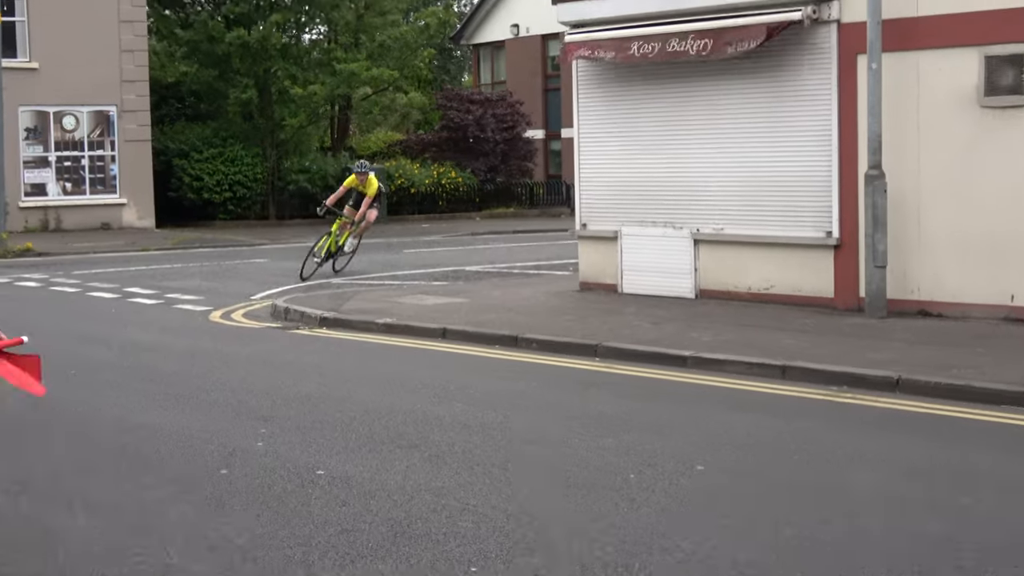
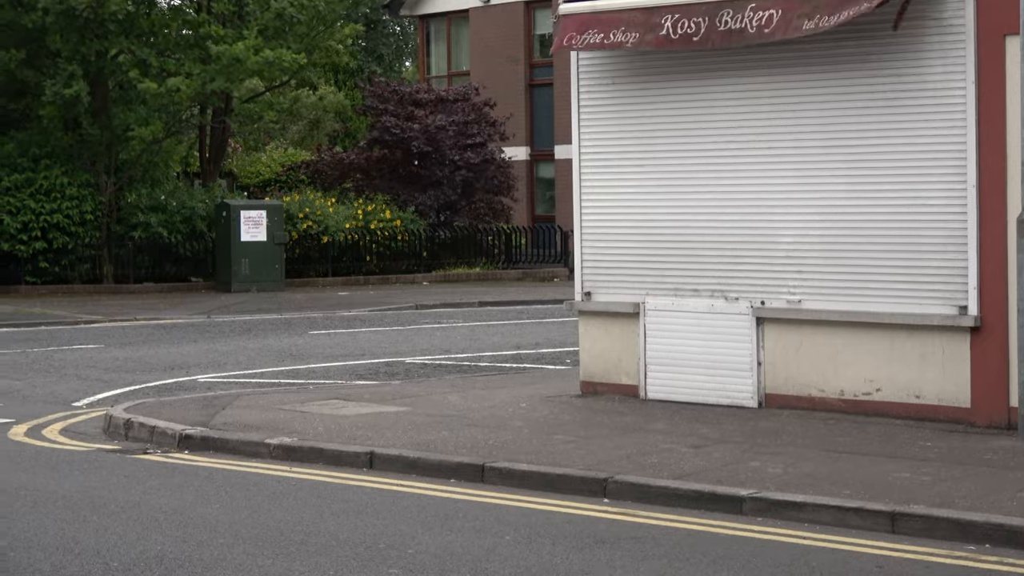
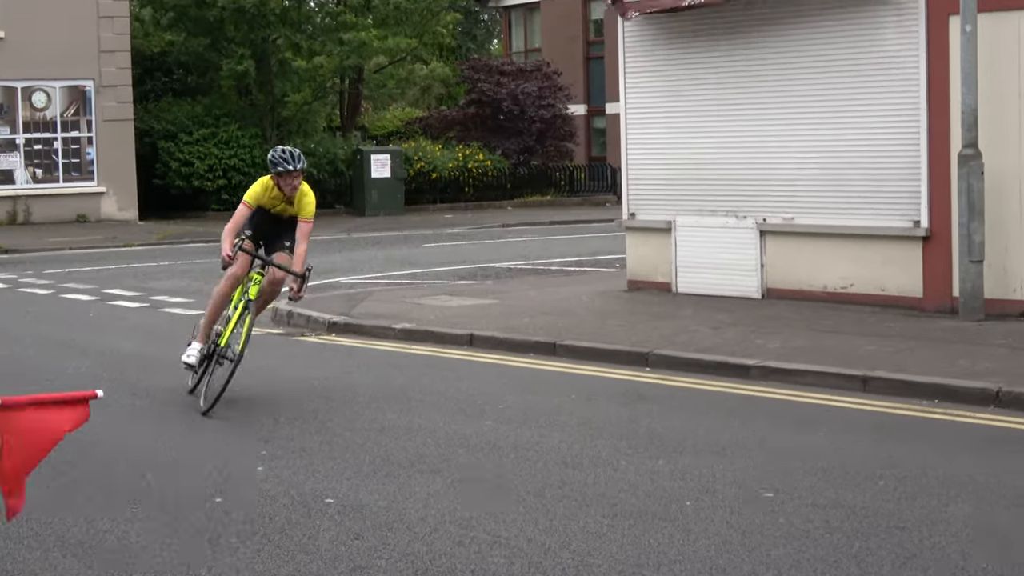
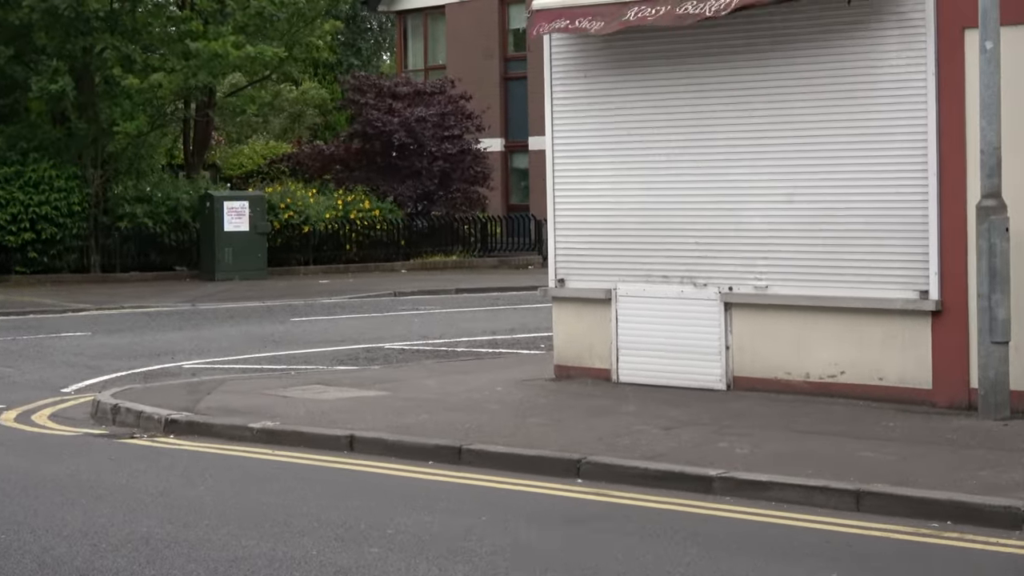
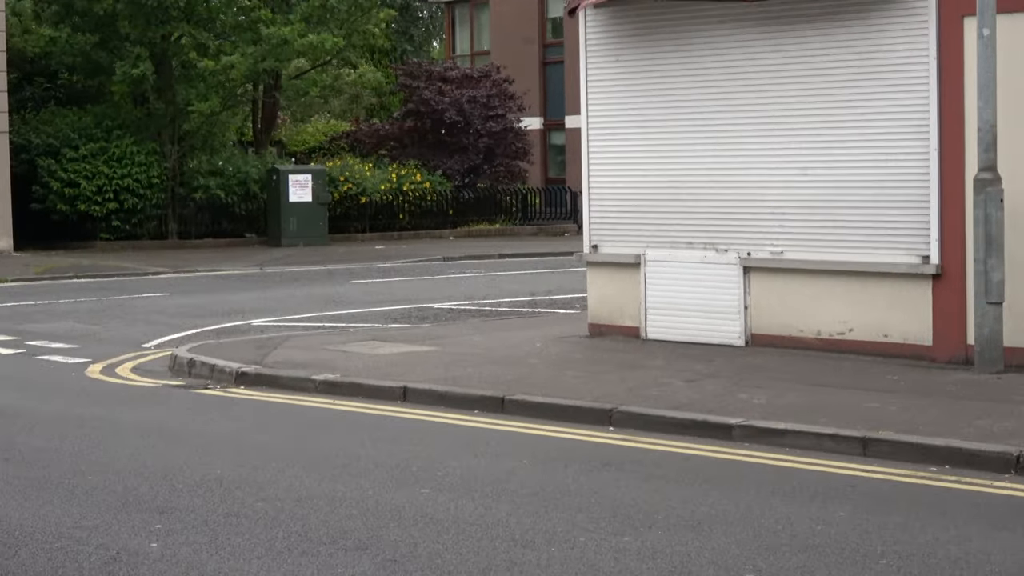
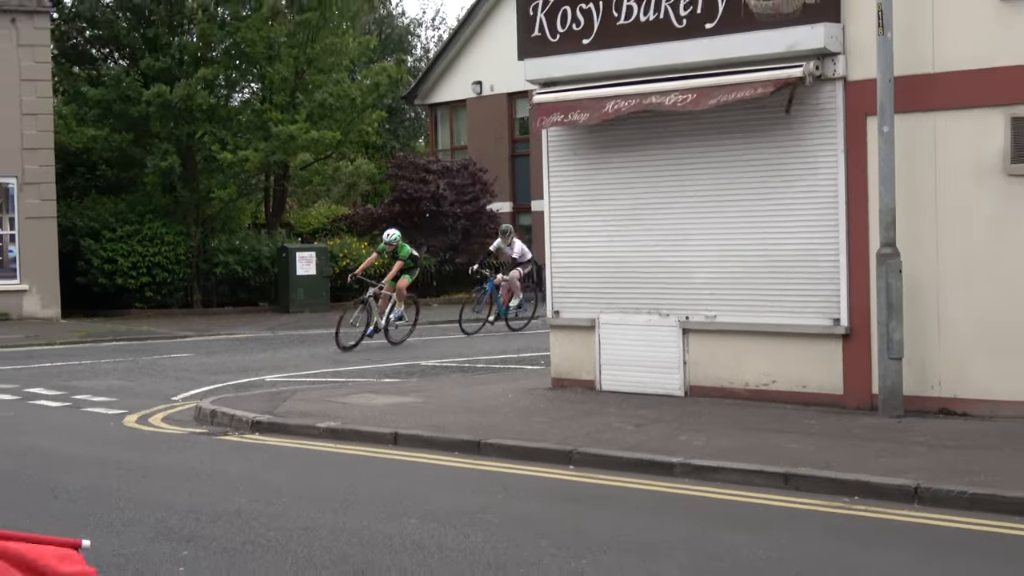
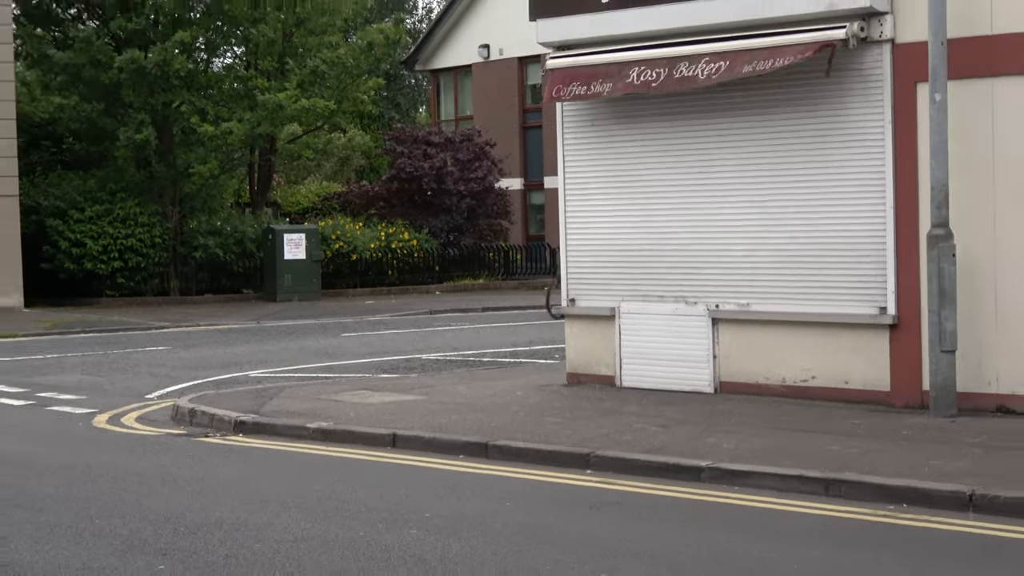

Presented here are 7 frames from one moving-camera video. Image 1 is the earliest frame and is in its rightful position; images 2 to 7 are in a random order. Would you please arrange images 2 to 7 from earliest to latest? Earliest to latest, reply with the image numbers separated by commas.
3, 5, 4, 2, 7, 6
